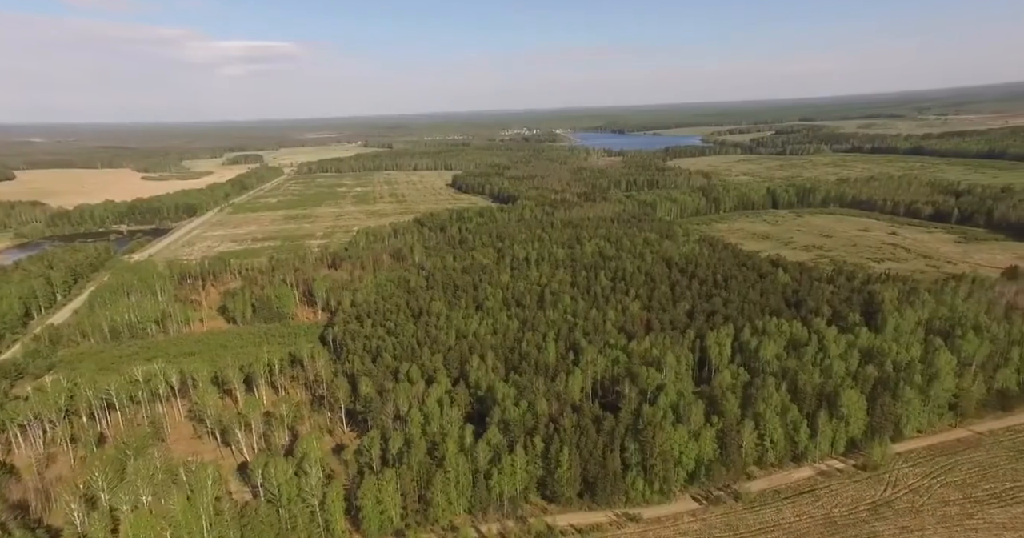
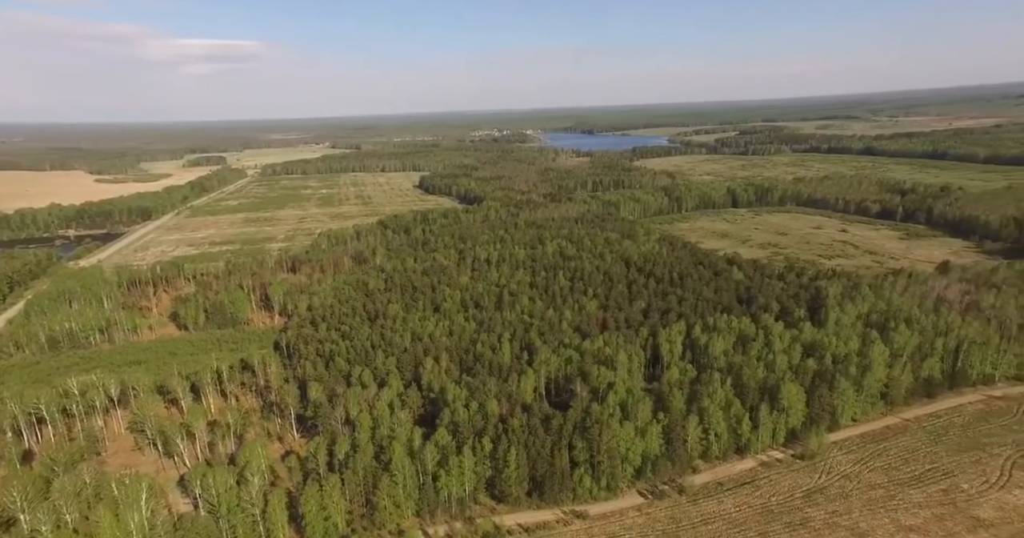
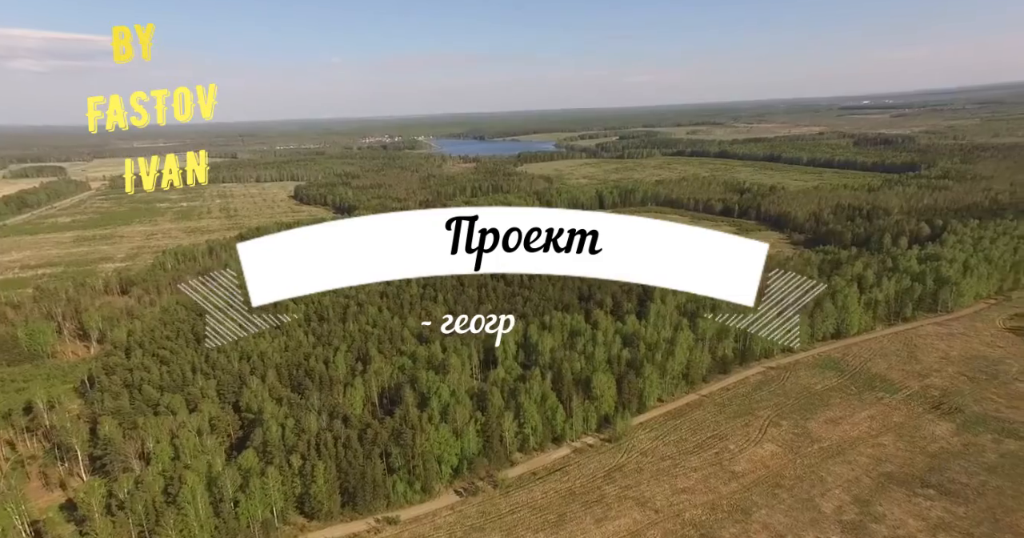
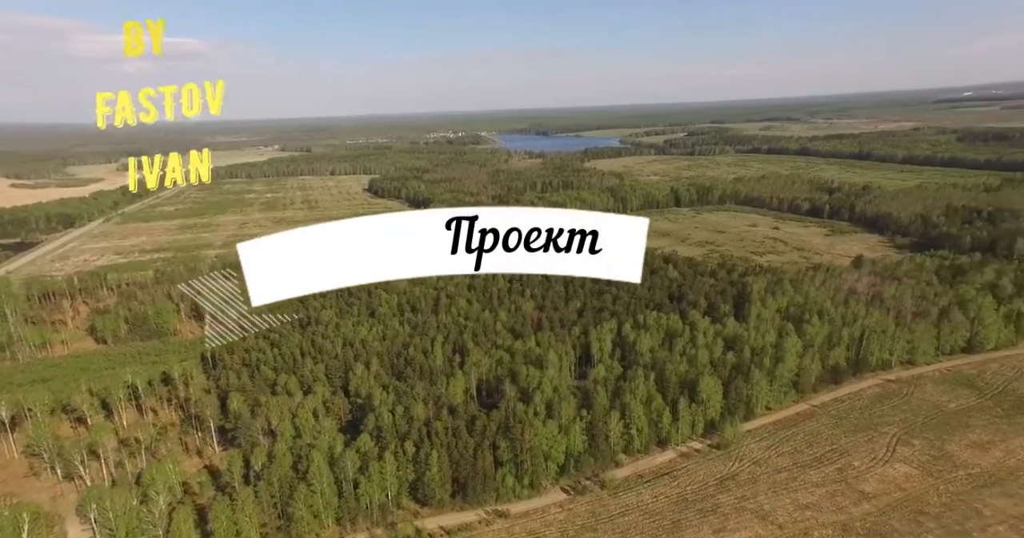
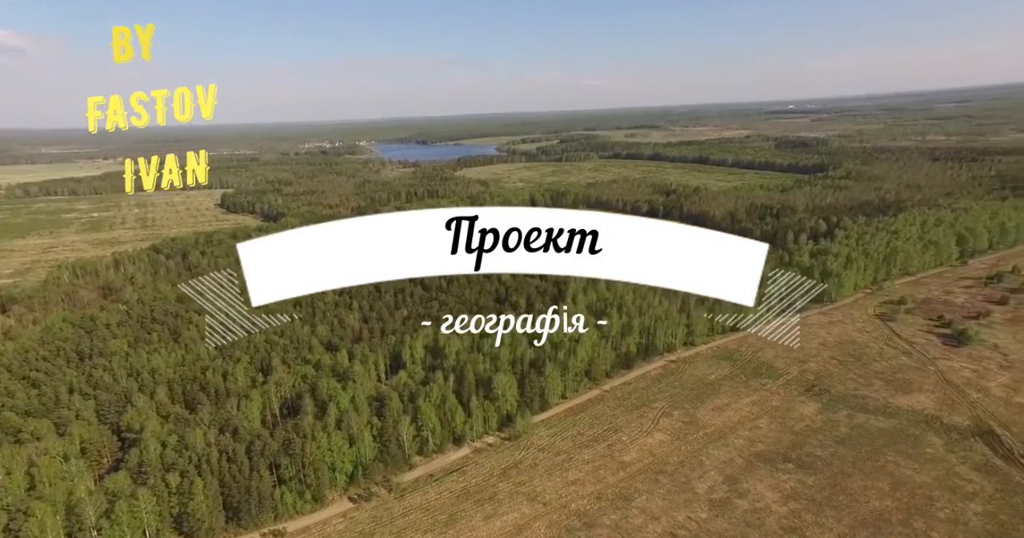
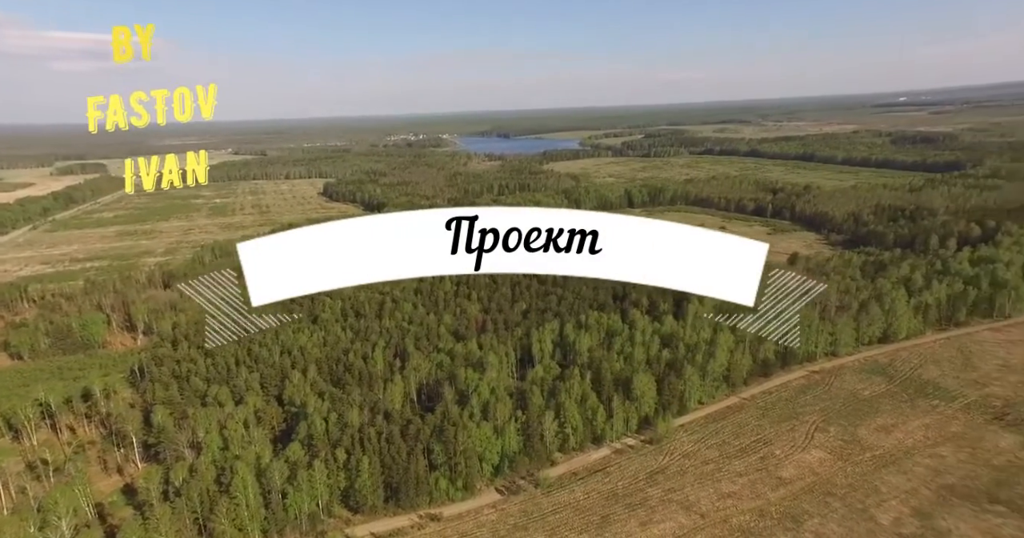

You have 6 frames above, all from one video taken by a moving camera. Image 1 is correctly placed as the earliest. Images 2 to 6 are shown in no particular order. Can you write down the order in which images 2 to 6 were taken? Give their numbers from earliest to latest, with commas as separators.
2, 4, 6, 3, 5
